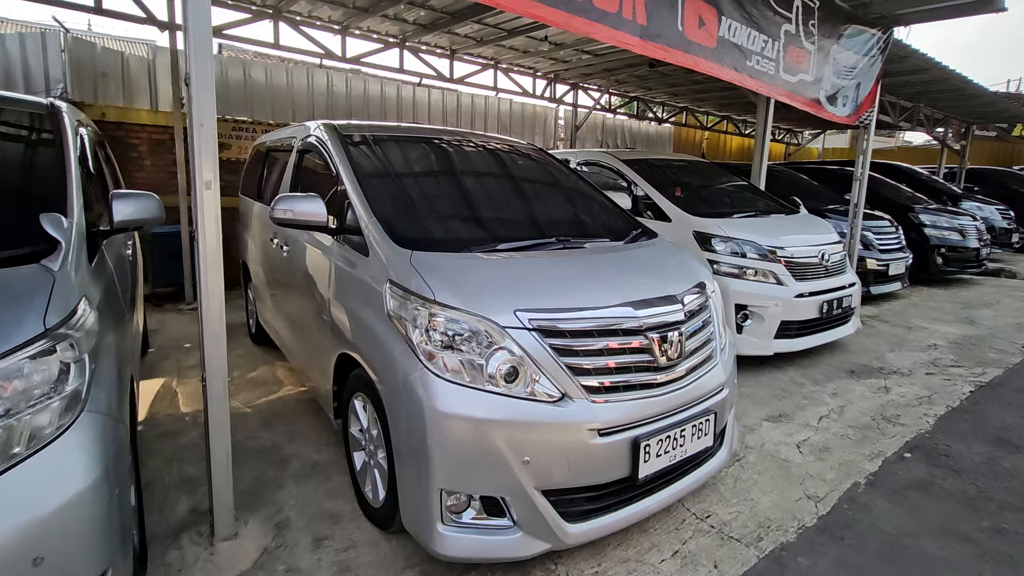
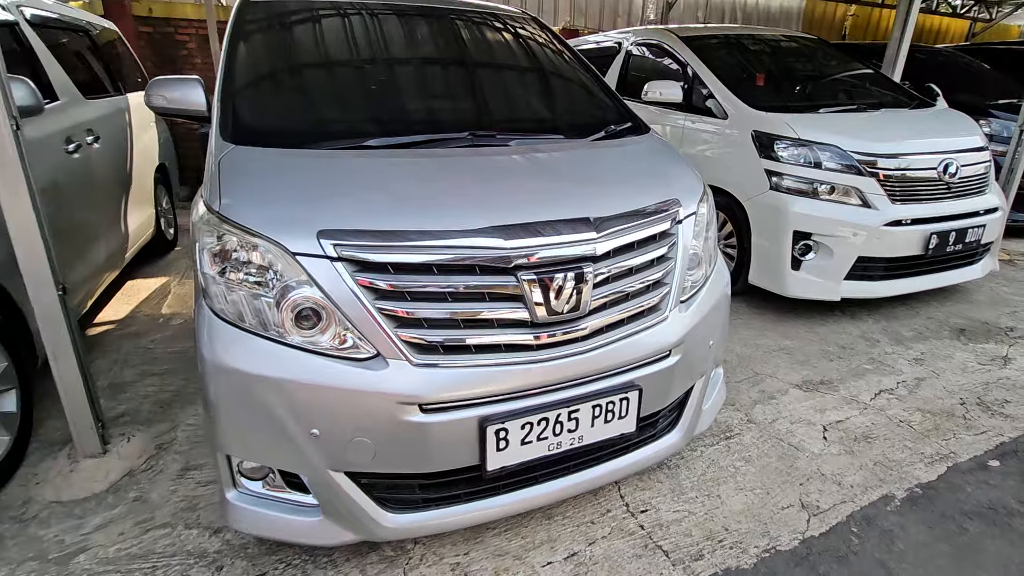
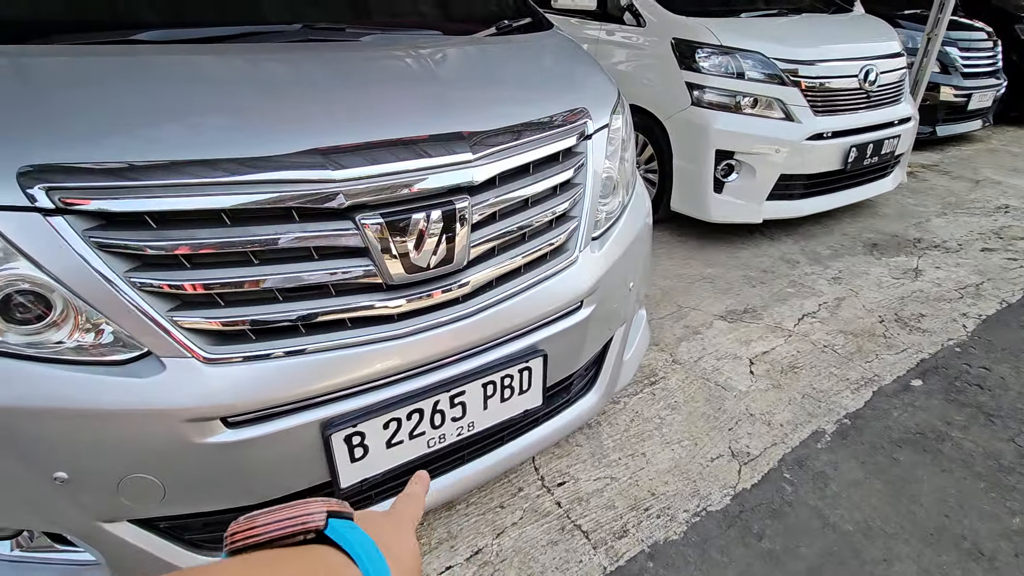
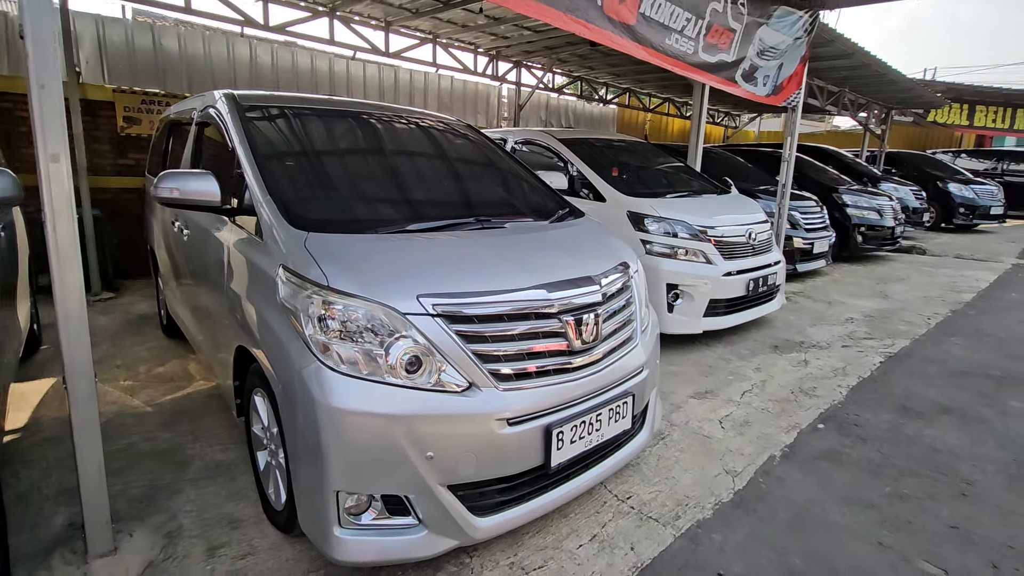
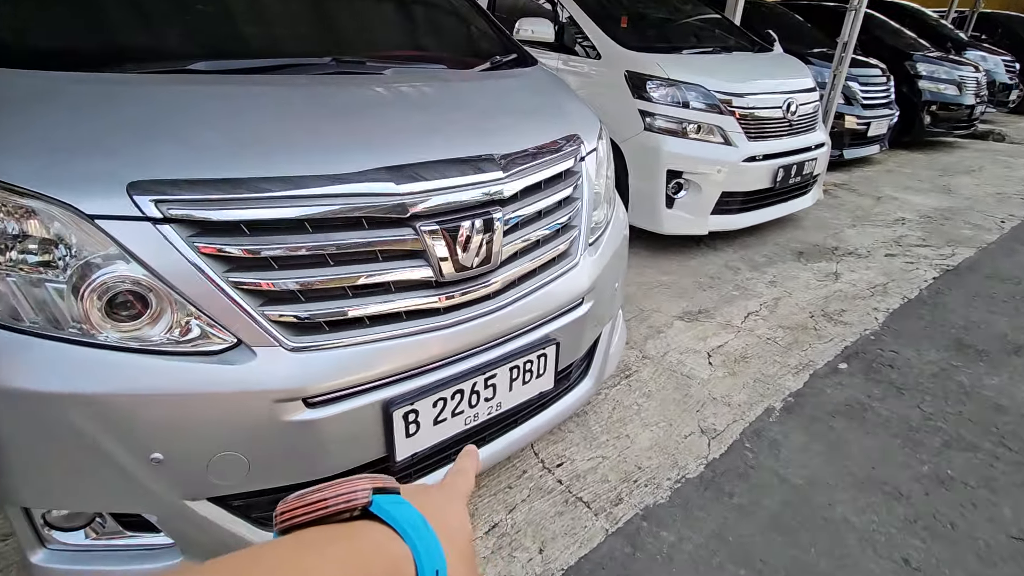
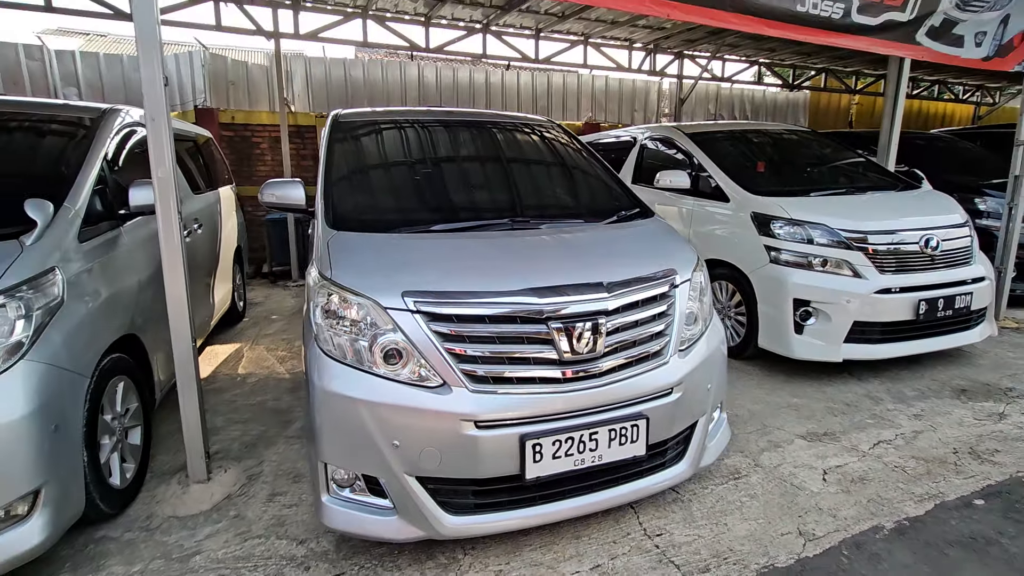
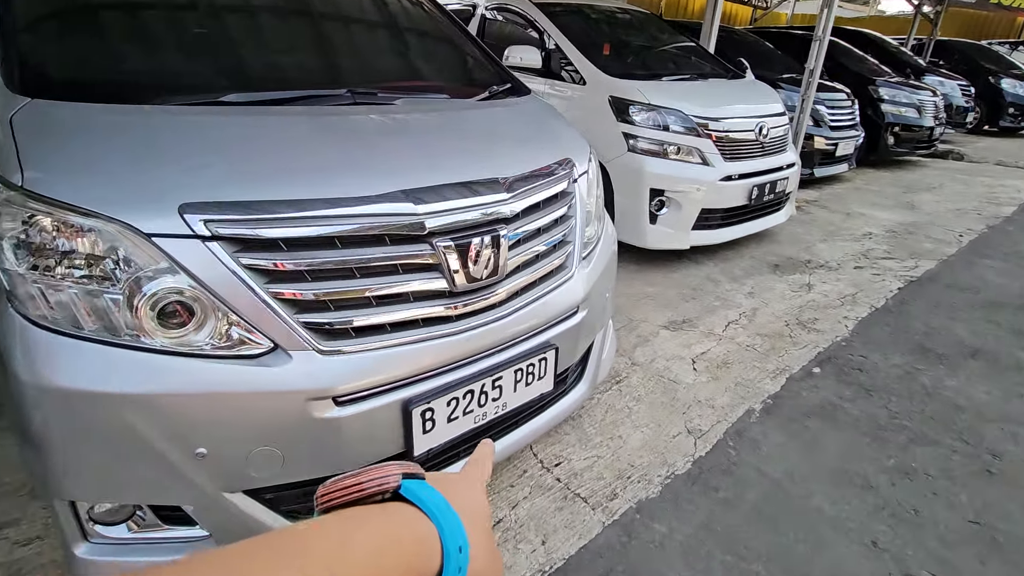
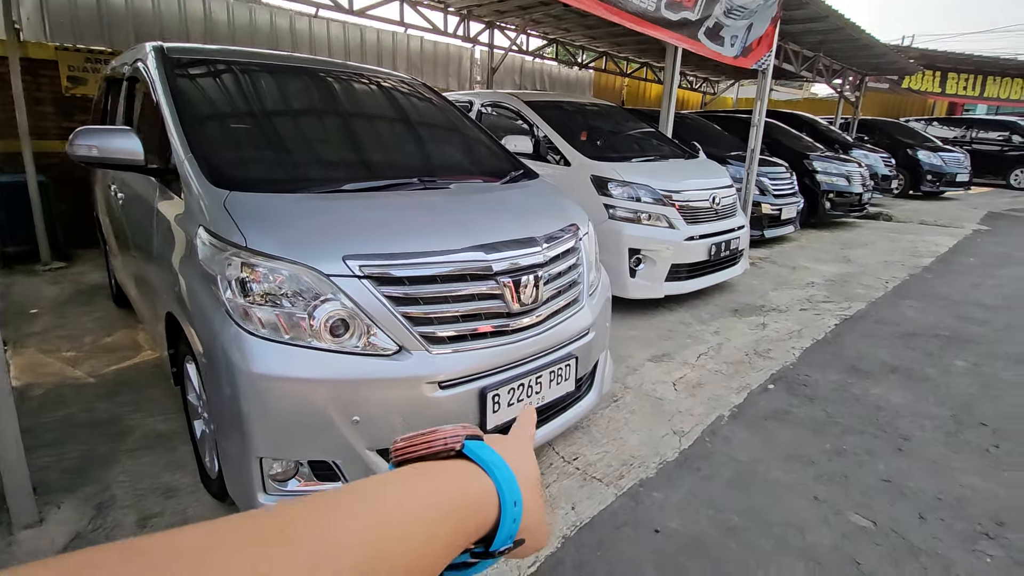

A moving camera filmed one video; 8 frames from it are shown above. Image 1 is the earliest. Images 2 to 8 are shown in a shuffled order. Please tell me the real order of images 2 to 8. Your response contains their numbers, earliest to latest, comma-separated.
4, 8, 7, 5, 3, 2, 6
